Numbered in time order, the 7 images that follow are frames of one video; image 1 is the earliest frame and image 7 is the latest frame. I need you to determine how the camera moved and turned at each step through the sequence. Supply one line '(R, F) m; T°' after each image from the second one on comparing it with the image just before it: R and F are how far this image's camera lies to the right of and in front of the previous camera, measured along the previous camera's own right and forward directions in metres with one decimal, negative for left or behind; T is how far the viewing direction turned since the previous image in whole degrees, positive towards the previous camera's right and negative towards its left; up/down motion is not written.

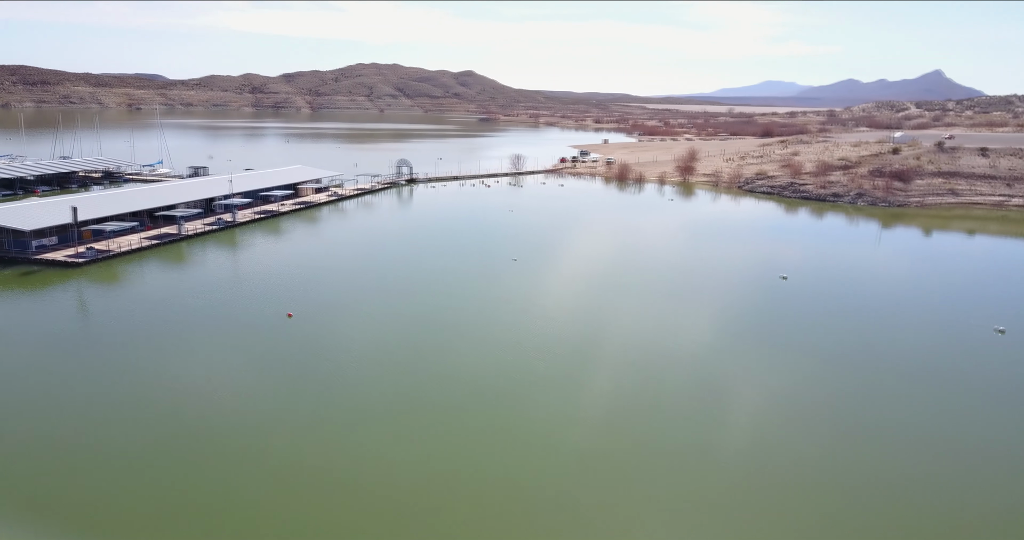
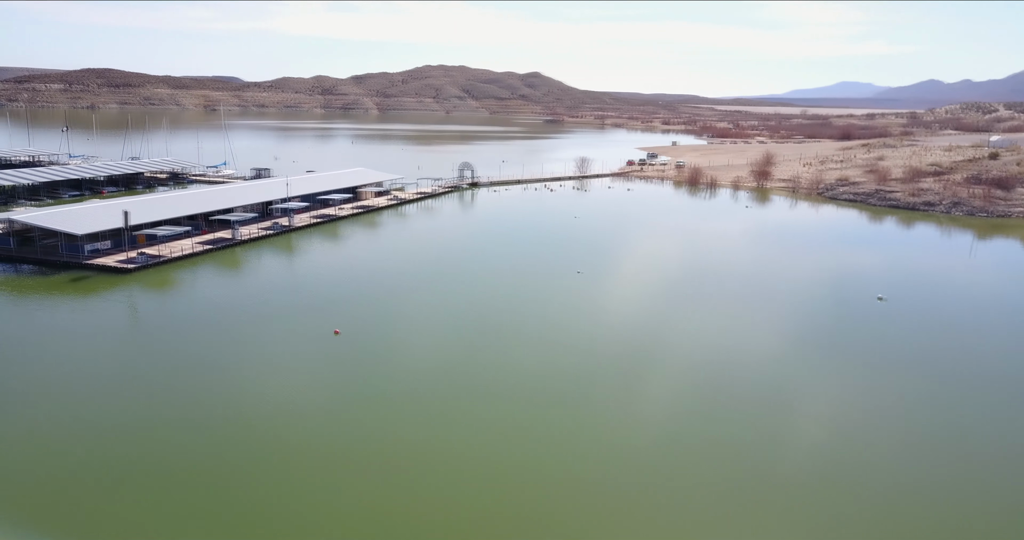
(0.0, +0.7) m; -5°
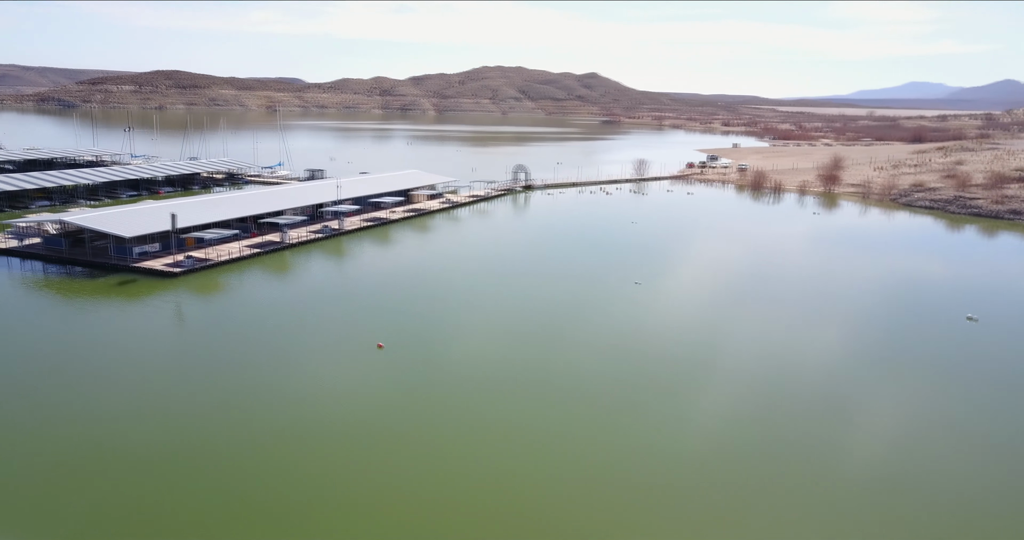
(0.0, +0.5) m; -4°
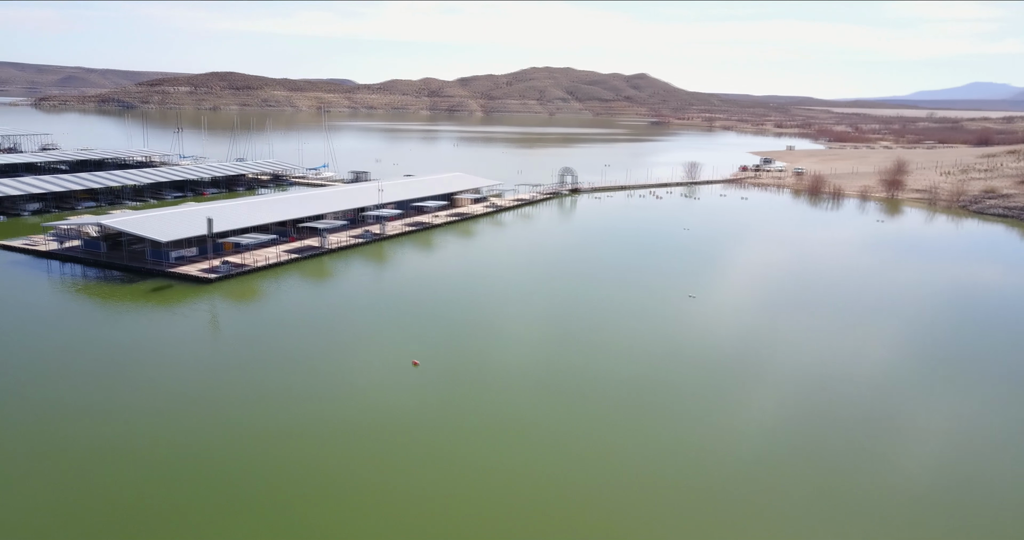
(0.0, +0.5) m; -3°
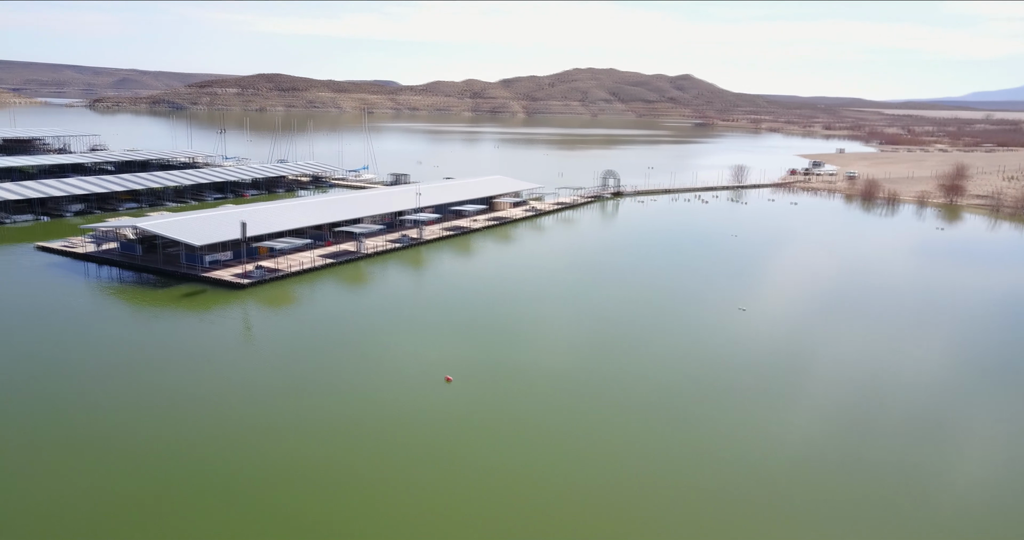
(0.0, +0.4) m; -3°
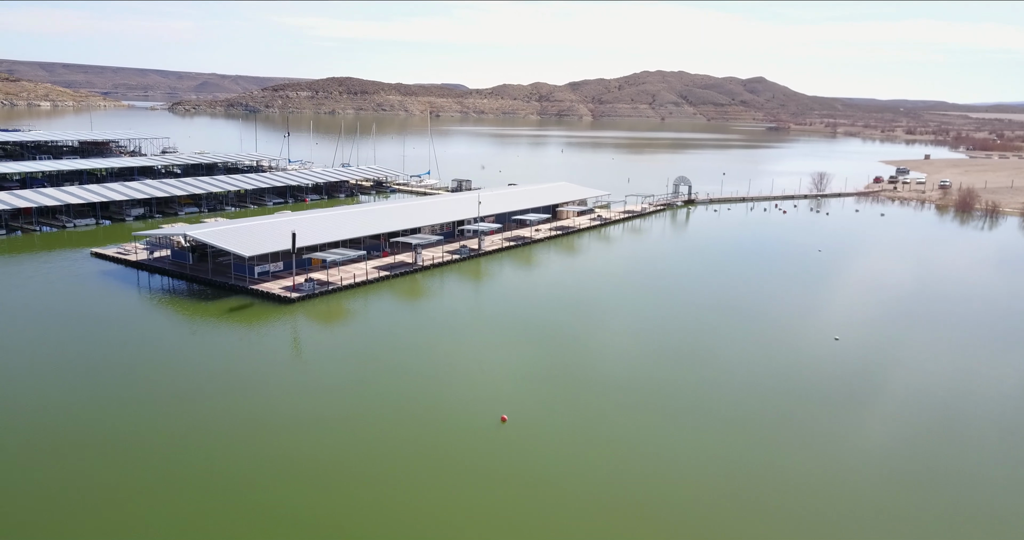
(0.0, +0.7) m; -5°
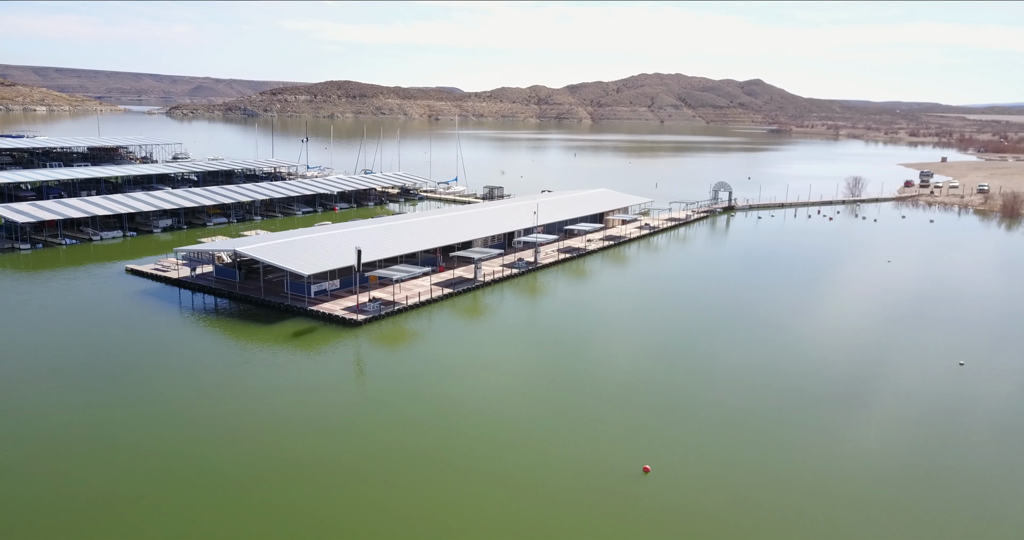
(-1.0, +0.7) m; 0°
